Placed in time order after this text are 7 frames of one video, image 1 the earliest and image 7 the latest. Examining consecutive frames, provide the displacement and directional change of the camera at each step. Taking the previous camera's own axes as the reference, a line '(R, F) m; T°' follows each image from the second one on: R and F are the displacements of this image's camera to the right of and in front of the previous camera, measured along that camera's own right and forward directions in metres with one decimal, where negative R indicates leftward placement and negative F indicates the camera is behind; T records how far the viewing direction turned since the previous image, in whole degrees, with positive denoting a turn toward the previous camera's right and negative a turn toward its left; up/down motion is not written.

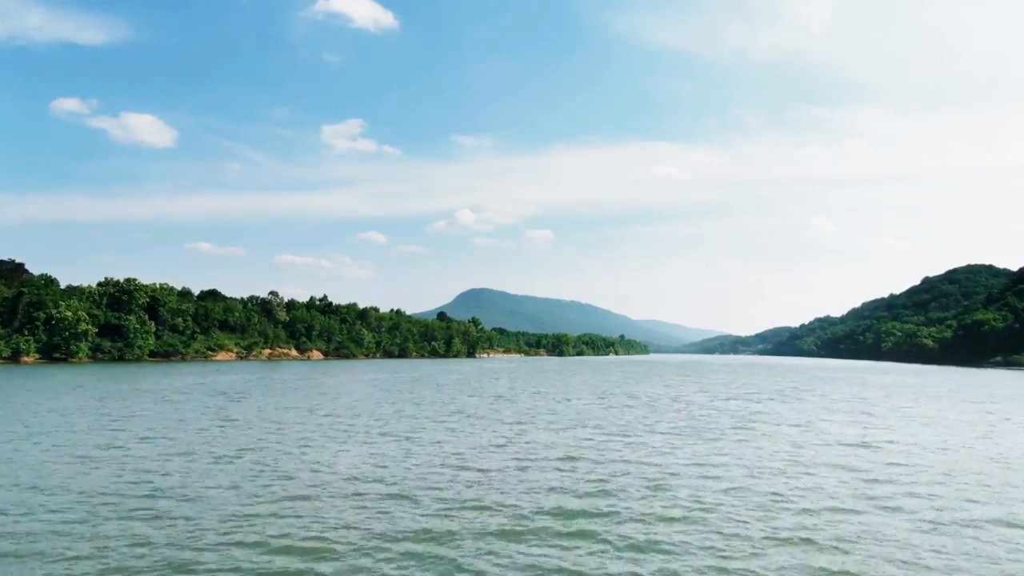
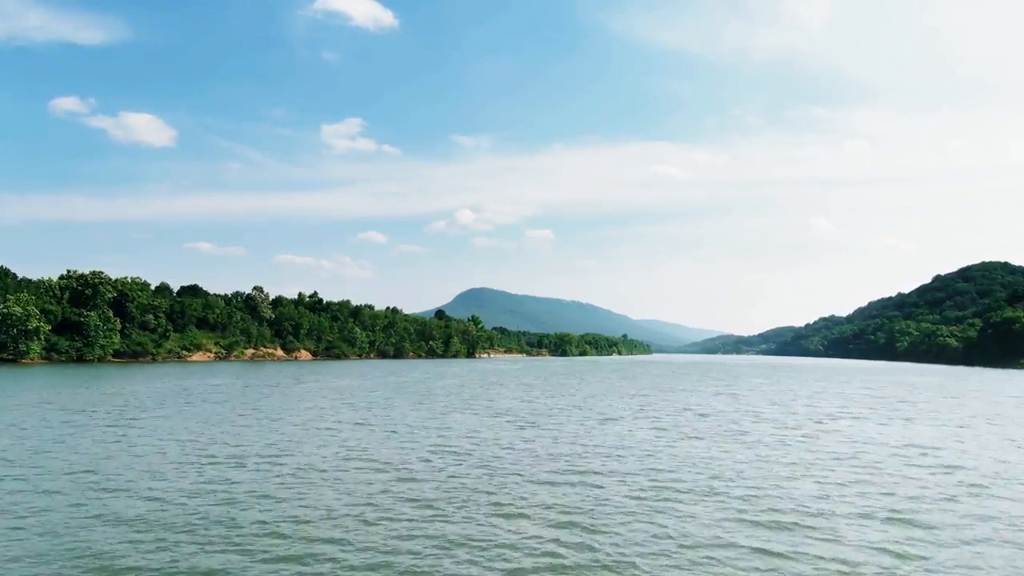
(-0.5, +9.5) m; 0°
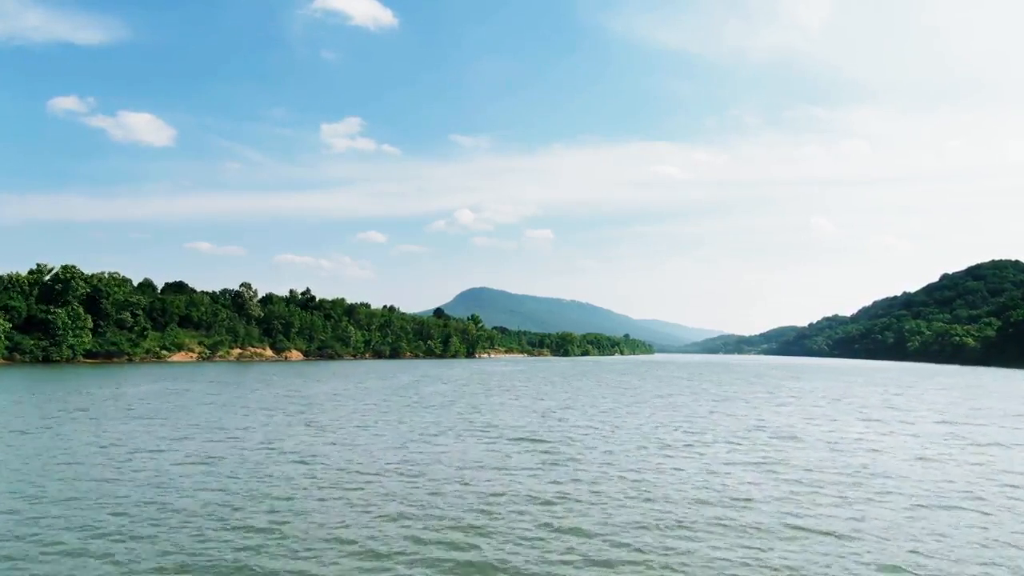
(-0.4, +6.5) m; 0°
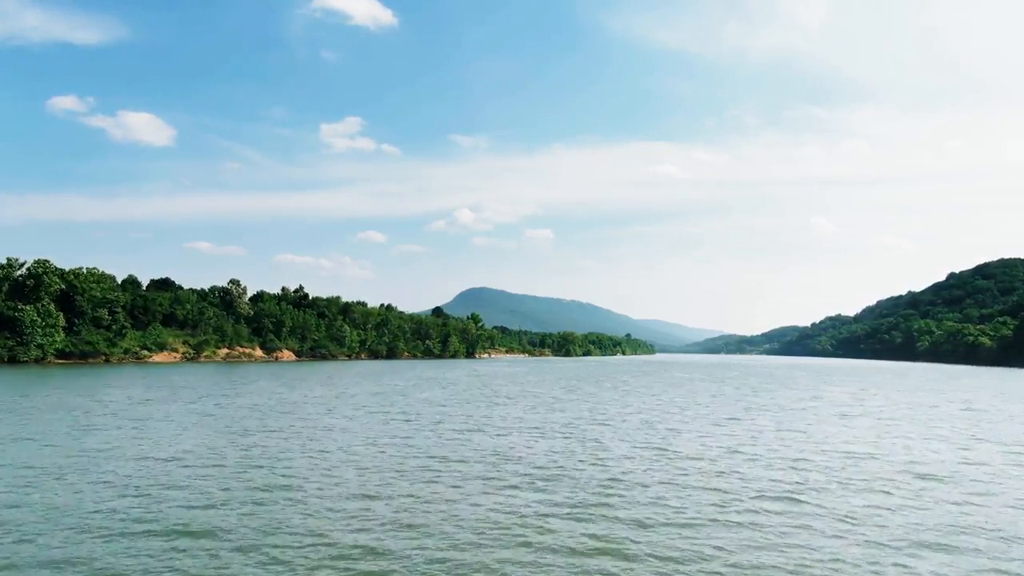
(-0.3, +5.6) m; 0°
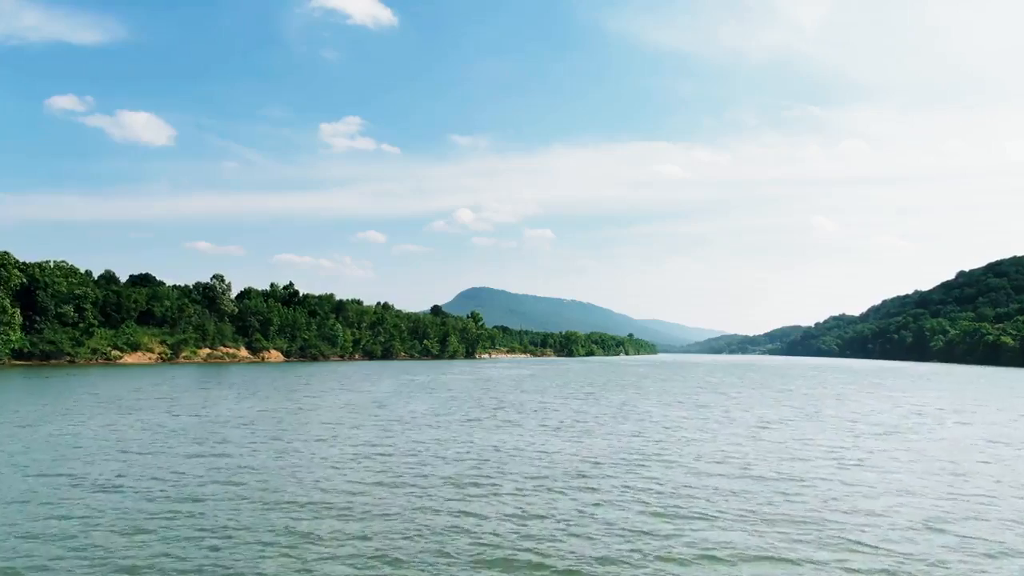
(-0.5, +7.3) m; 0°
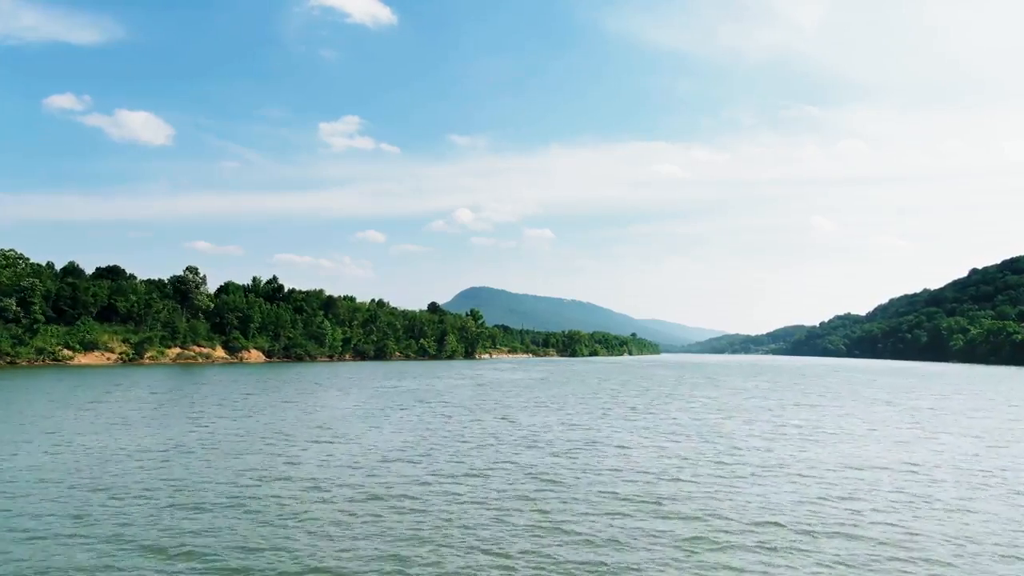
(-0.7, +9.9) m; 0°
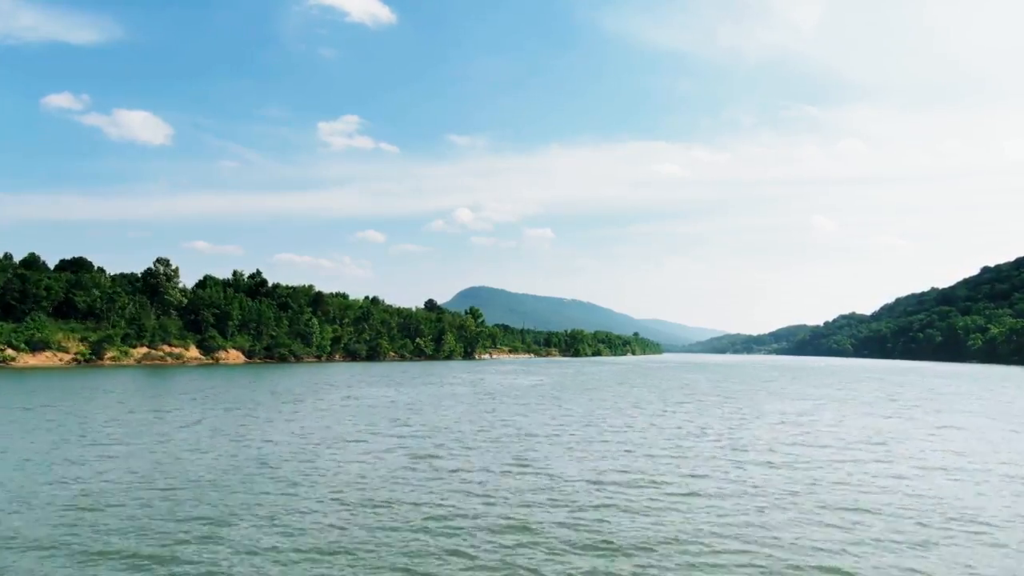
(-0.5, +8.7) m; 0°
